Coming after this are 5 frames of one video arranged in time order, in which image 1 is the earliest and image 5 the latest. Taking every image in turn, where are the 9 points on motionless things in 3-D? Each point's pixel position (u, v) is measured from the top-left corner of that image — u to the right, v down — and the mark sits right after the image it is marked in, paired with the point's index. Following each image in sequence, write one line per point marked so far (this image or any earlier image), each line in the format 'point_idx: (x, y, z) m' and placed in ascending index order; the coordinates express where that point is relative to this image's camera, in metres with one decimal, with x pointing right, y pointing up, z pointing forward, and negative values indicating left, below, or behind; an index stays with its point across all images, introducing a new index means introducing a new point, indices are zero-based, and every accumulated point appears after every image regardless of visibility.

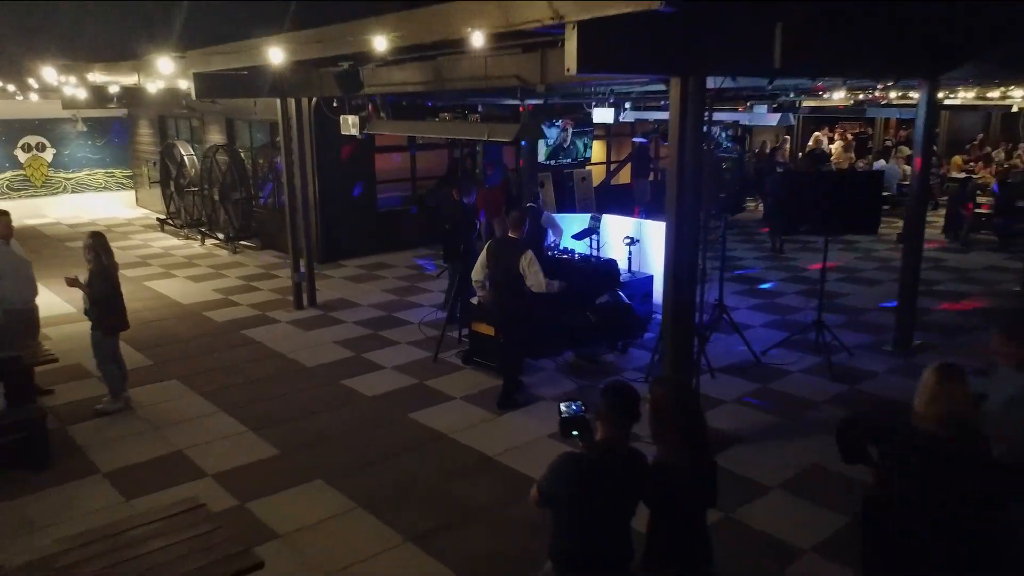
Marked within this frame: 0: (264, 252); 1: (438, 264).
0: (-3.8, +0.6, +11.5) m
1: (-1.0, +0.3, +10.5) m
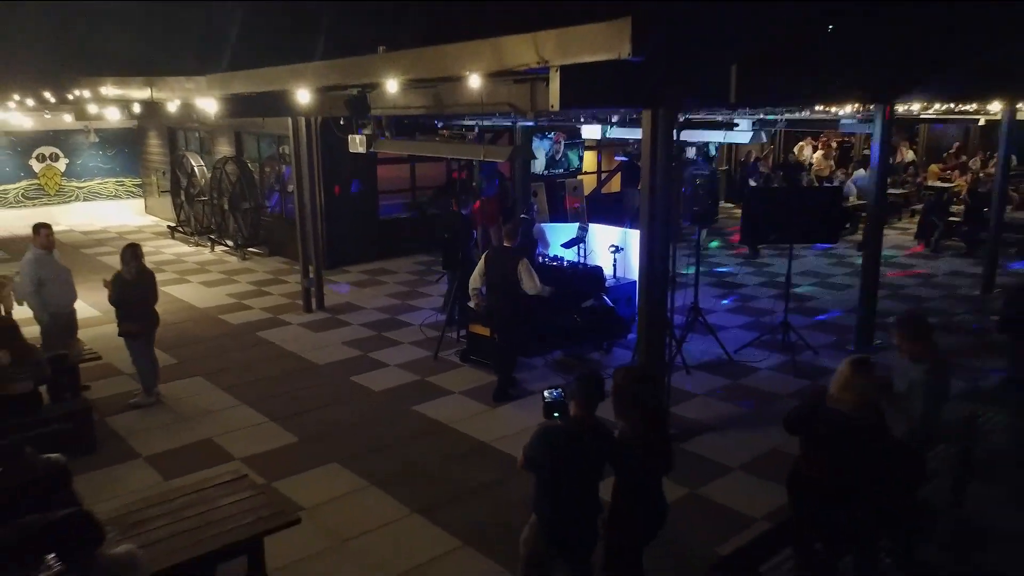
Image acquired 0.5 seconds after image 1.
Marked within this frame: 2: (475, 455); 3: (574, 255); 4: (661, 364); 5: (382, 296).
0: (-3.9, +0.5, +12.1) m
1: (-1.1, +0.3, +11.2) m
2: (-0.3, -1.2, +5.5) m
3: (+0.7, +0.4, +8.2) m
4: (+1.1, -0.5, +5.5) m
5: (-1.7, -0.1, +9.9) m
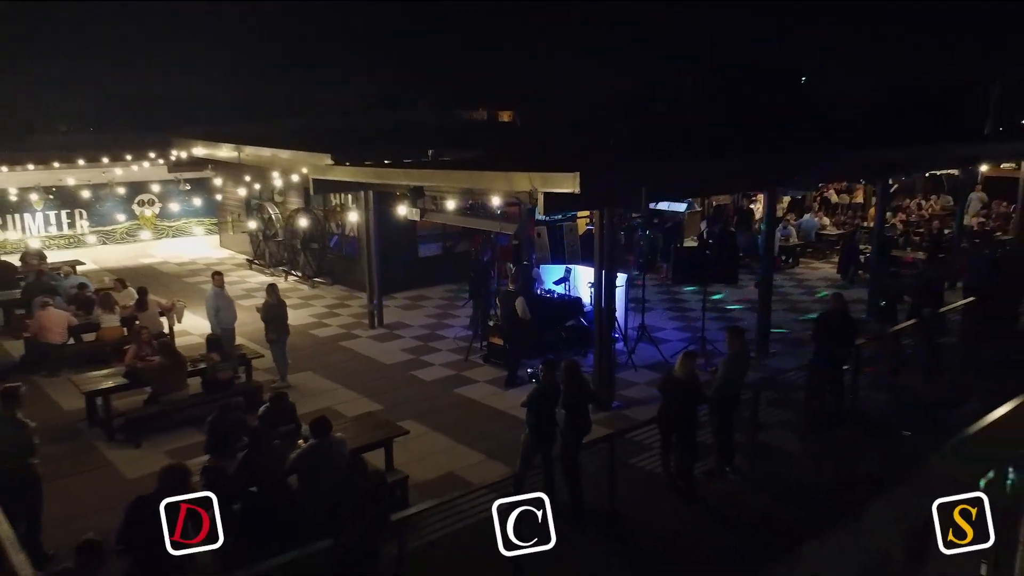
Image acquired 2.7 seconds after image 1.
0: (-3.7, +0.1, +15.7) m
1: (-0.9, -0.2, +14.7) m
2: (-0.2, -1.5, +8.9) m
3: (+0.8, 0.0, +11.7) m
4: (+1.1, -0.8, +9.0) m
5: (-1.5, -0.5, +13.5) m
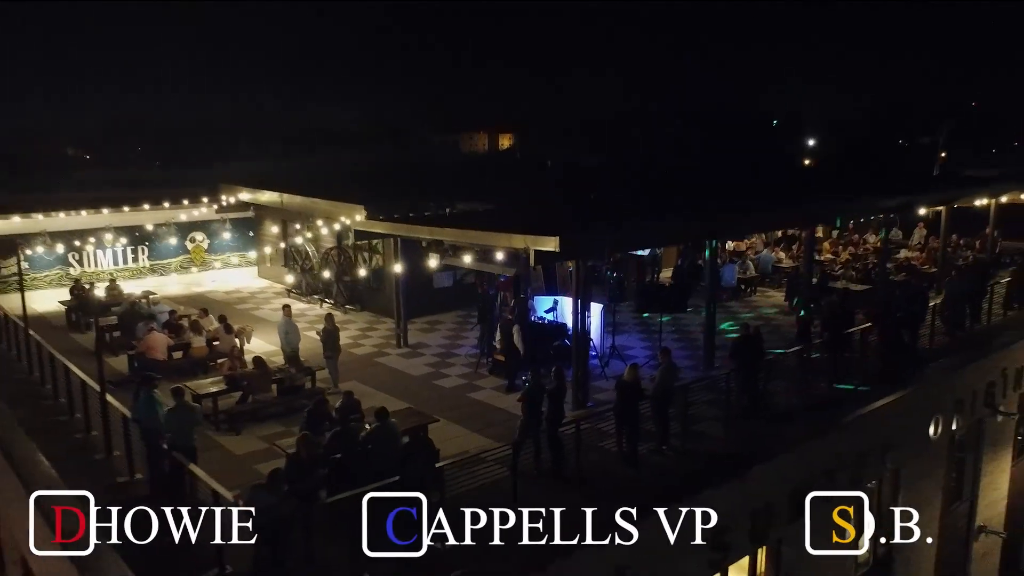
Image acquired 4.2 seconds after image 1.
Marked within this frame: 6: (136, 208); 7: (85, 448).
0: (-3.7, -0.6, +18.8) m
1: (-0.9, -0.8, +17.7) m
2: (-0.2, -2.0, +12.0) m
3: (+0.8, -0.6, +14.8) m
4: (+1.1, -1.3, +12.1) m
5: (-1.6, -1.1, +16.5) m
6: (-9.9, +2.1, +19.9) m
7: (-6.0, -2.2, +10.7) m
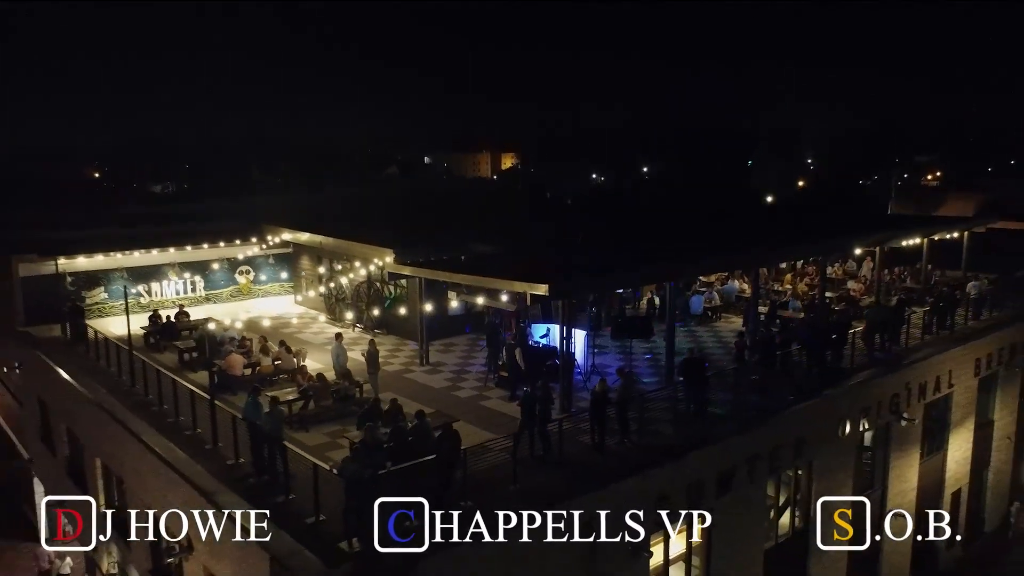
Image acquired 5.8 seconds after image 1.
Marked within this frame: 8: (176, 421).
0: (-3.7, -1.4, +22.5) m
1: (-0.9, -1.6, +21.5) m
2: (-0.2, -2.7, +15.7) m
3: (+0.8, -1.3, +18.5) m
4: (+1.2, -2.0, +15.8) m
5: (-1.5, -1.9, +20.2) m
6: (-9.8, +1.3, +23.8) m
7: (-6.0, -2.9, +14.4) m
8: (-6.8, -2.7, +15.3) m
